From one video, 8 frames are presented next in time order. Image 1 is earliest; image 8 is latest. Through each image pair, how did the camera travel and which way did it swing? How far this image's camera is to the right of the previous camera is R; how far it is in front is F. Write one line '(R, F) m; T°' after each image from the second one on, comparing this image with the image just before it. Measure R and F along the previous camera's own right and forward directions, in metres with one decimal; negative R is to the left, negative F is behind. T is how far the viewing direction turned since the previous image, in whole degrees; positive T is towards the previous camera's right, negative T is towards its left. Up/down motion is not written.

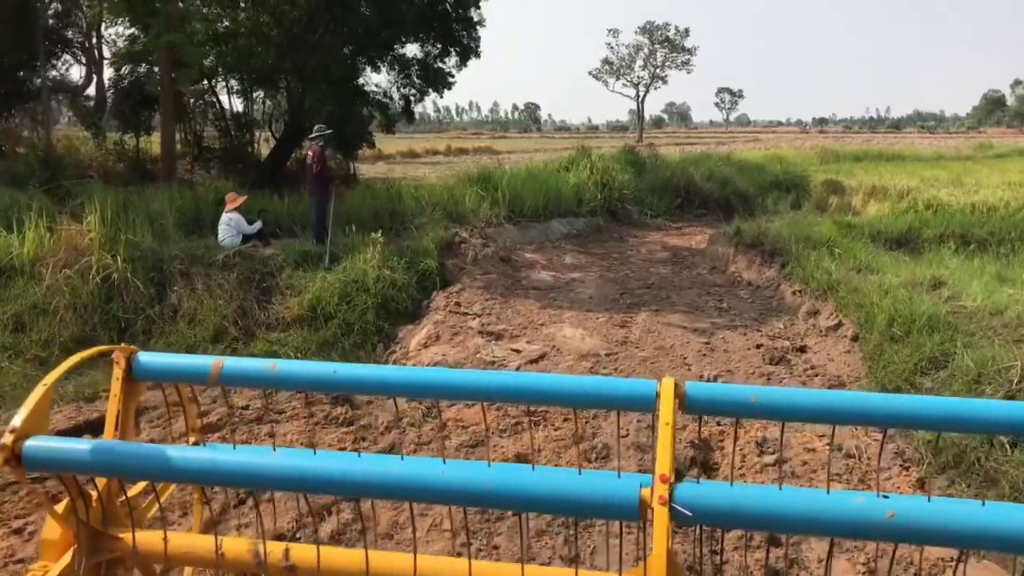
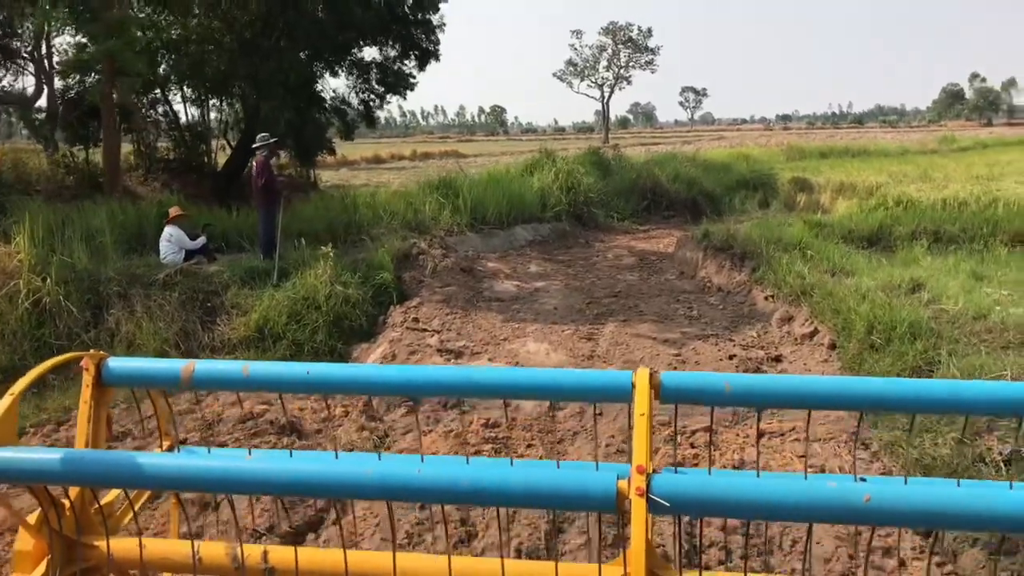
(+0.1, +0.4) m; +2°
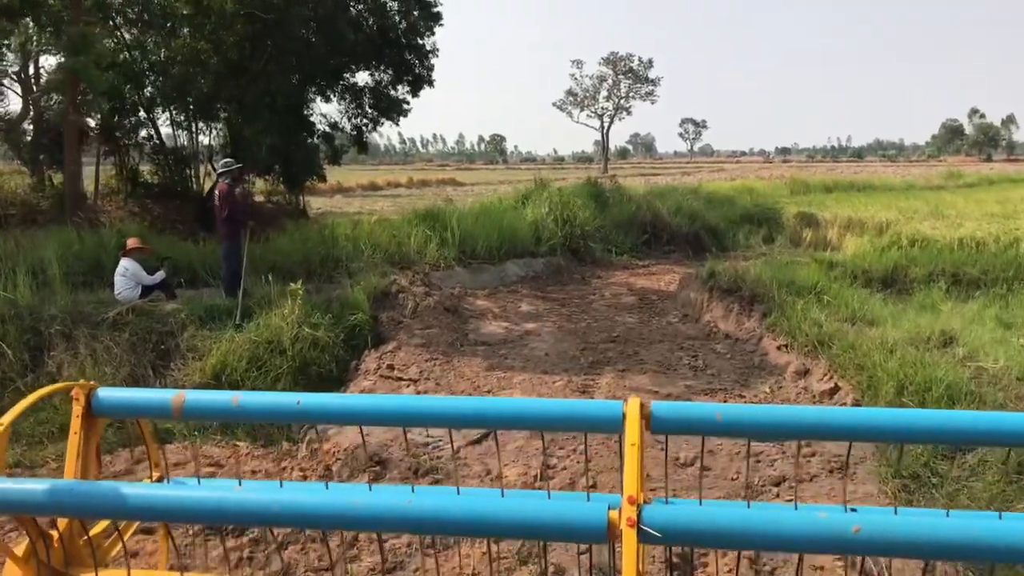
(+0.1, +0.7) m; 0°
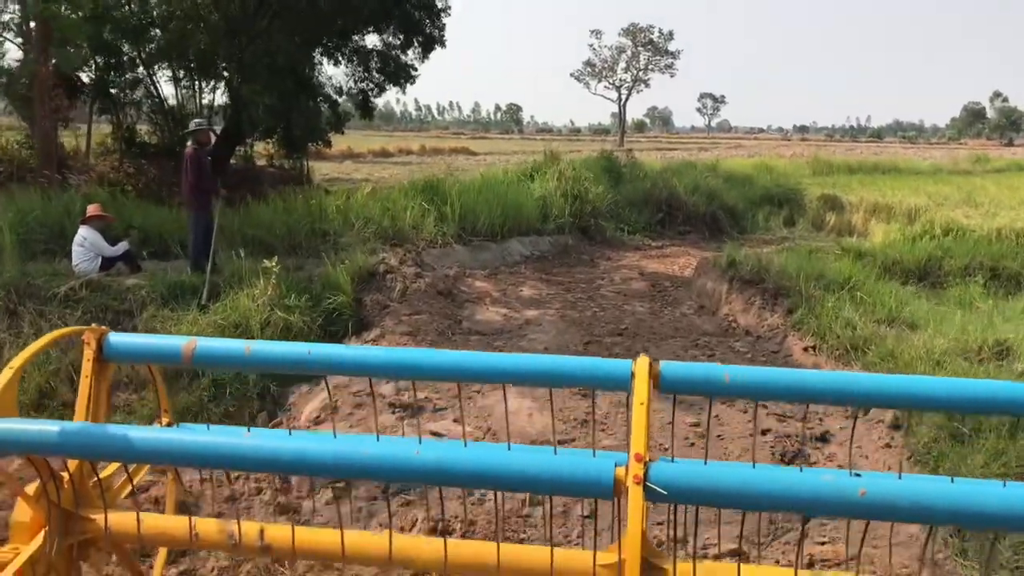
(+0.1, +0.8) m; -1°
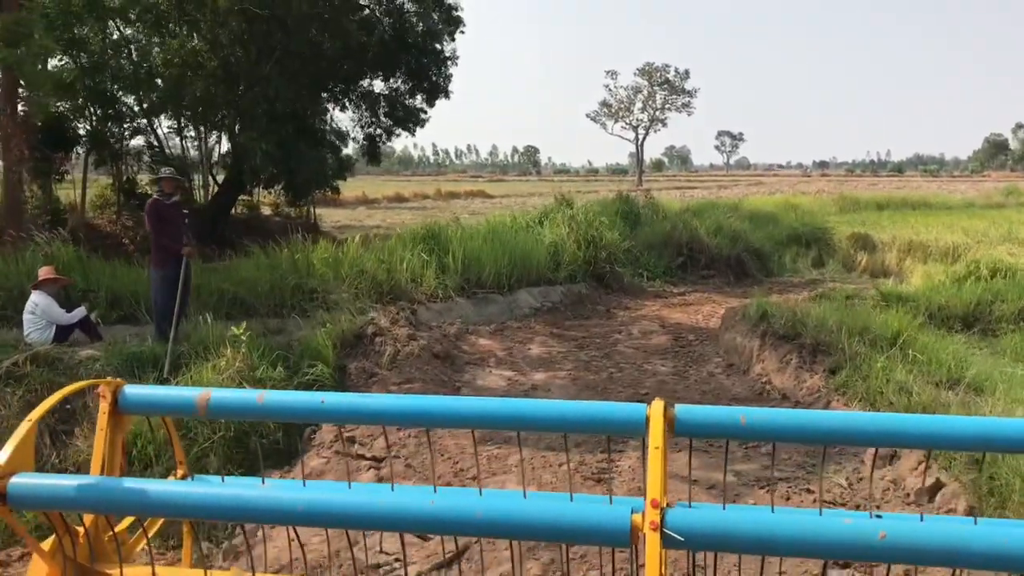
(+0.1, +0.8) m; -1°
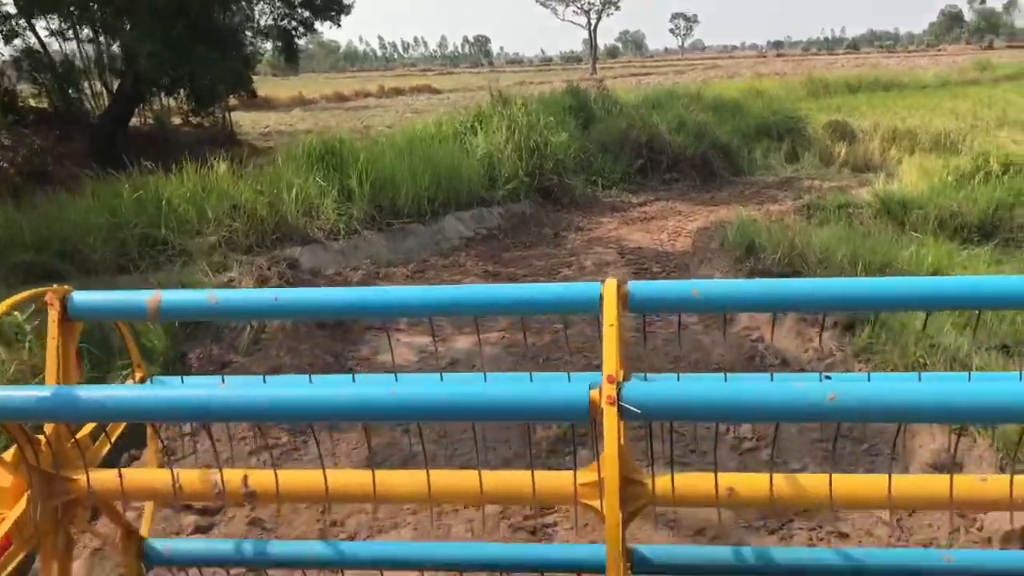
(+0.3, +1.7) m; +2°
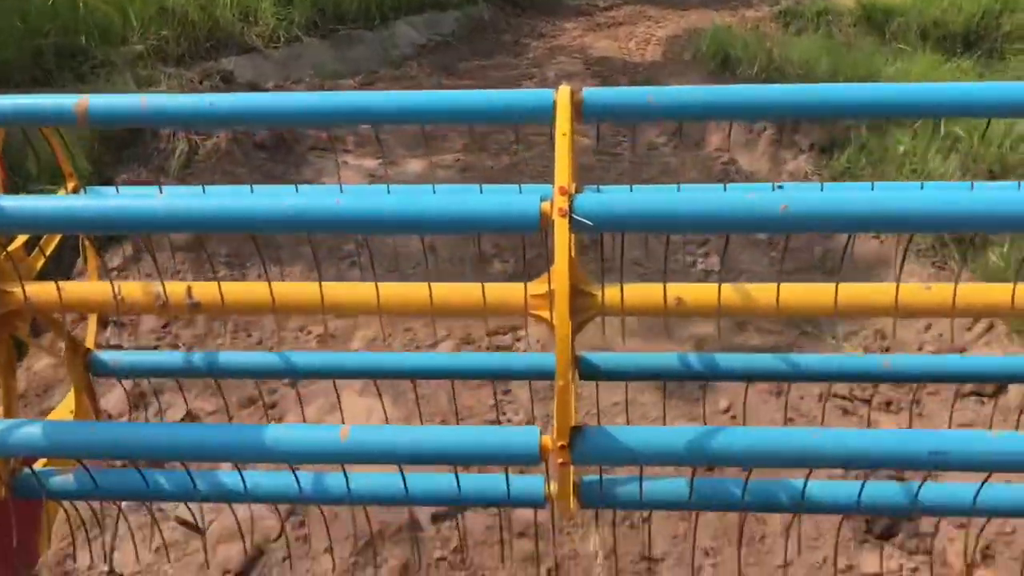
(0.0, +0.3) m; +2°
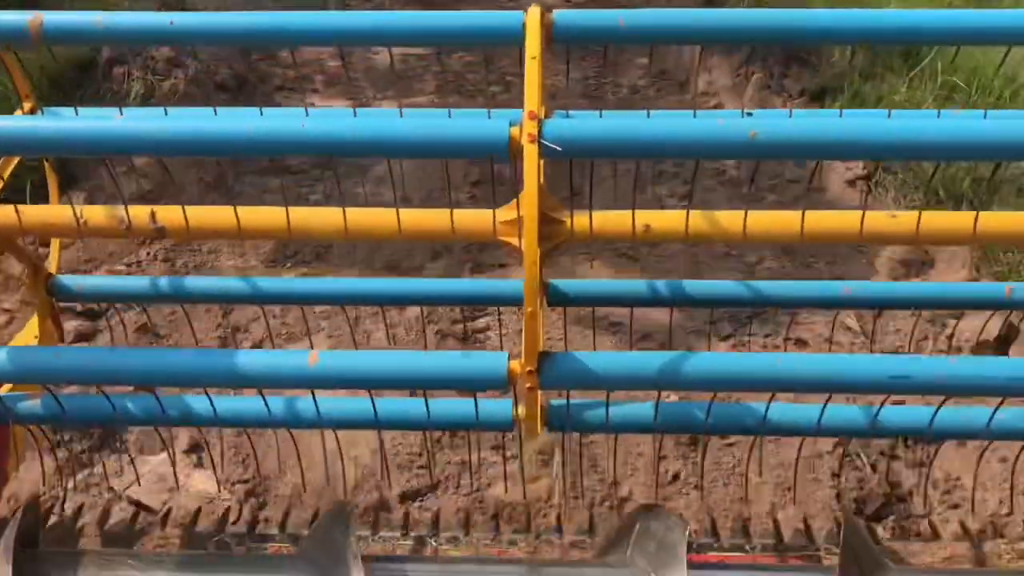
(0.0, 0.0) m; +2°
